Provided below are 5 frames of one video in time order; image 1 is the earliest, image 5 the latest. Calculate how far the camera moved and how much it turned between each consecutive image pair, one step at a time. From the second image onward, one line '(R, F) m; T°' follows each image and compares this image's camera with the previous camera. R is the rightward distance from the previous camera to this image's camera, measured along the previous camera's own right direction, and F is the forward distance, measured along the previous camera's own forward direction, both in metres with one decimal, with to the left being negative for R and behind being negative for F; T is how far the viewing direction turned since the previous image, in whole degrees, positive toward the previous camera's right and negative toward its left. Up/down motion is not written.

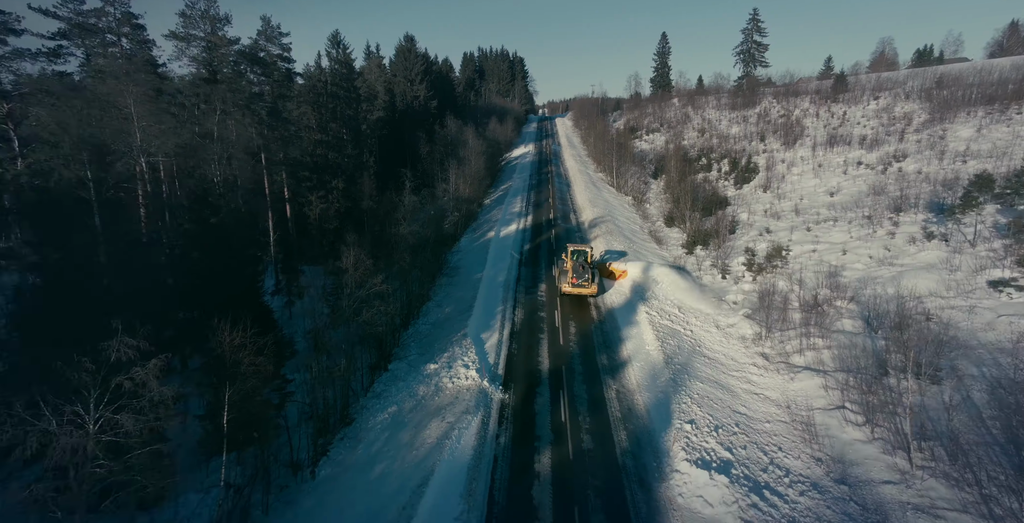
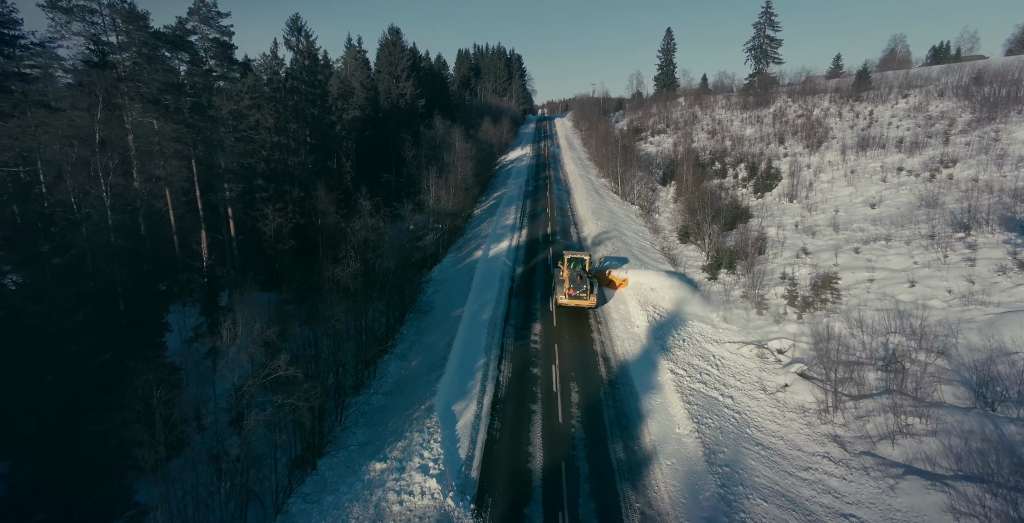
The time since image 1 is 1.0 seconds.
(+0.5, +5.3) m; 0°
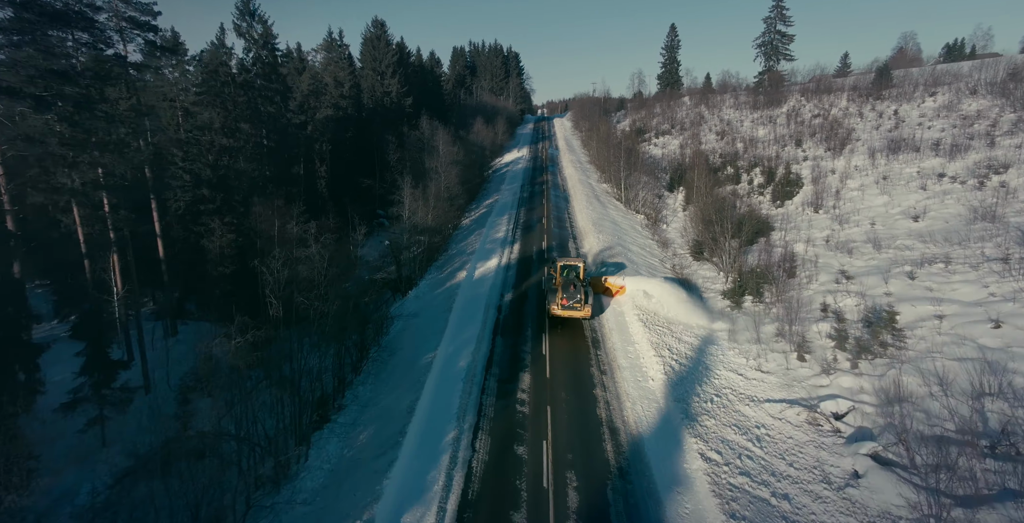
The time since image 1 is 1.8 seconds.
(+0.6, +4.4) m; 0°
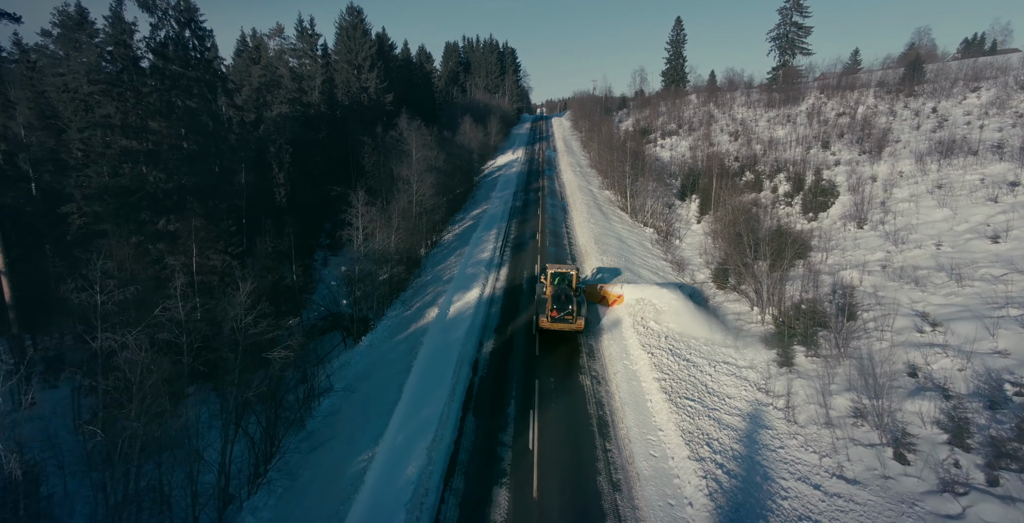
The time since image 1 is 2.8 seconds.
(+0.7, +5.6) m; 0°
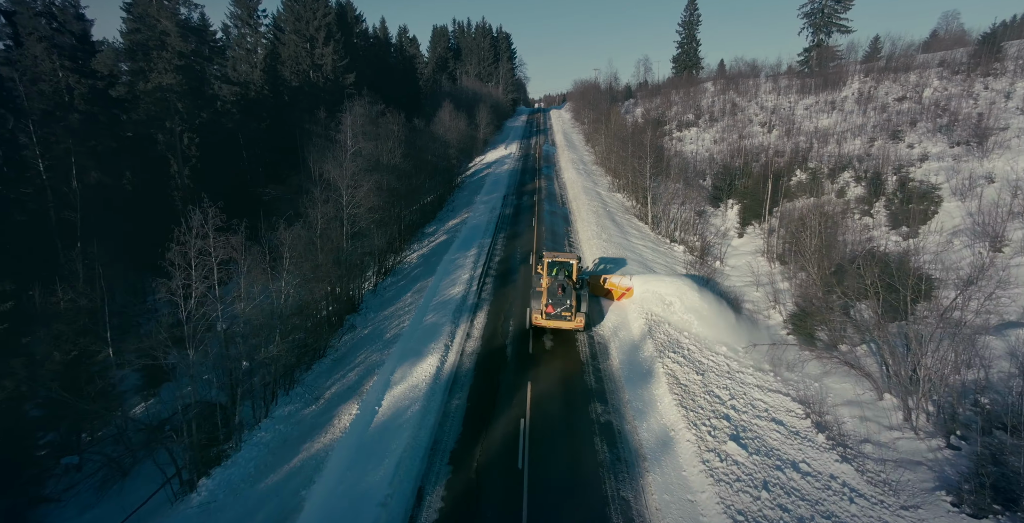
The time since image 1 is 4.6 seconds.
(+0.7, +9.4) m; 0°
